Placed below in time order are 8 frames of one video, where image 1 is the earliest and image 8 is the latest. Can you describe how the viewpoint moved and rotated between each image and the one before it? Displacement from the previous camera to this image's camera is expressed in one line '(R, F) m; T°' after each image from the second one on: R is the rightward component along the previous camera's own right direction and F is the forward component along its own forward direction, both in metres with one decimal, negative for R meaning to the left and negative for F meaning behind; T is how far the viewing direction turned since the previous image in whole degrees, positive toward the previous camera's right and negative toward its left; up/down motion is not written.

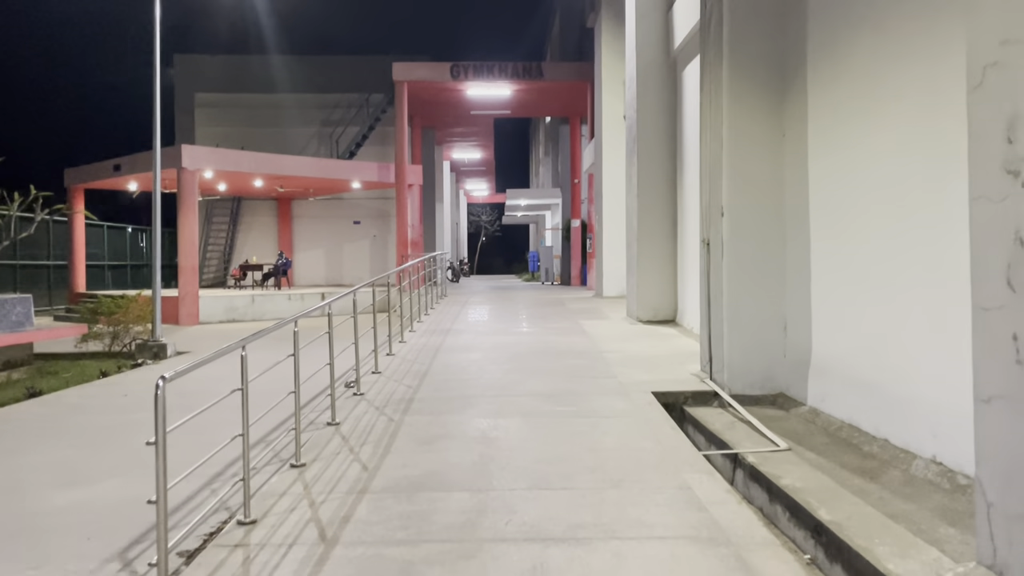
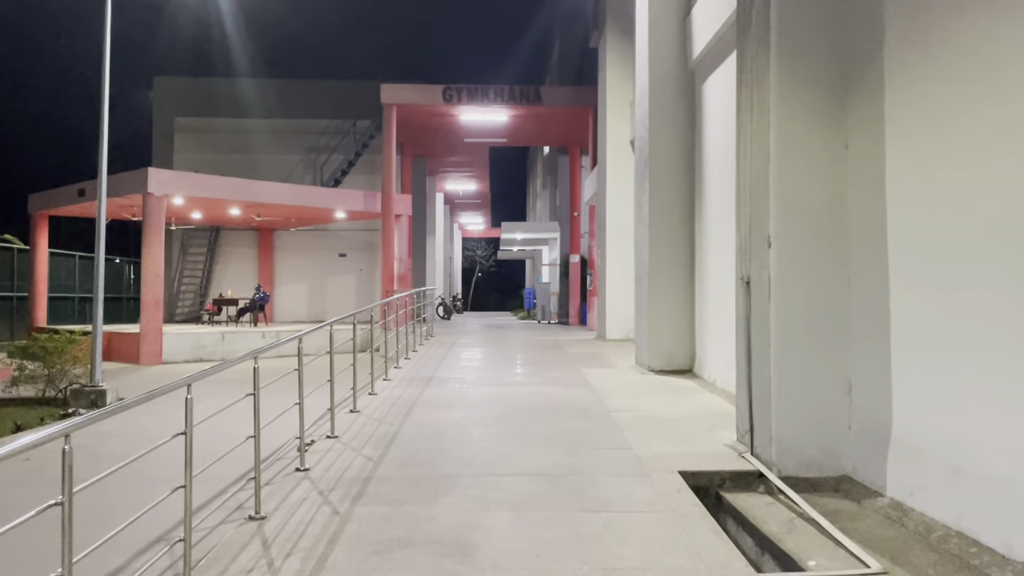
(0.0, +1.2) m; 0°
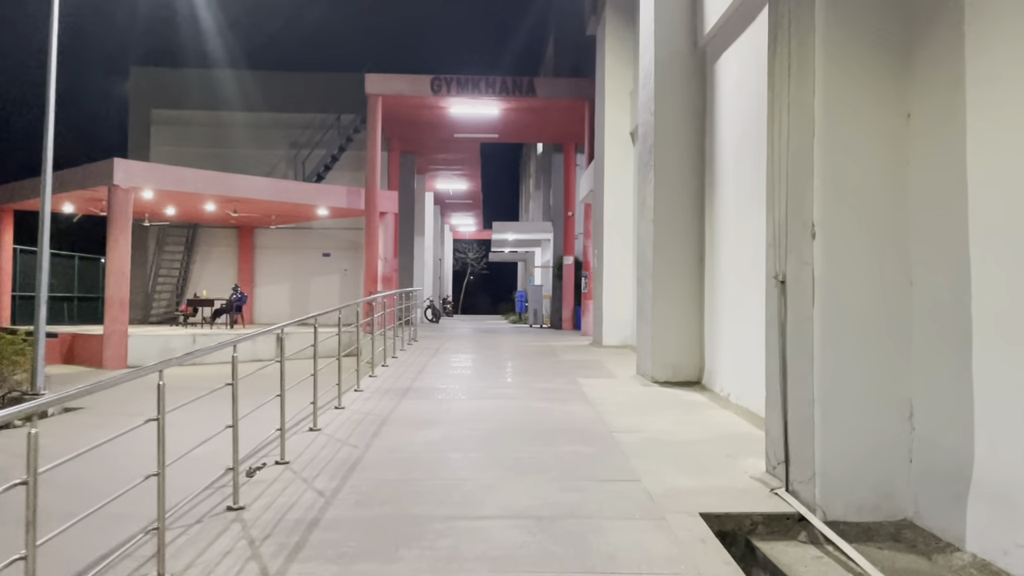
(0.0, +0.8) m; +1°
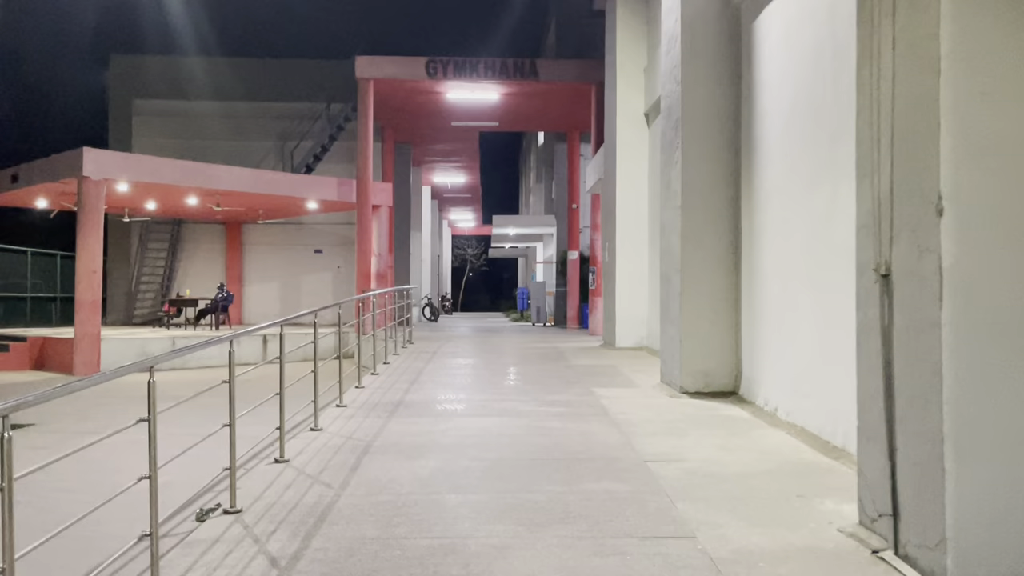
(-0.1, +0.9) m; 0°
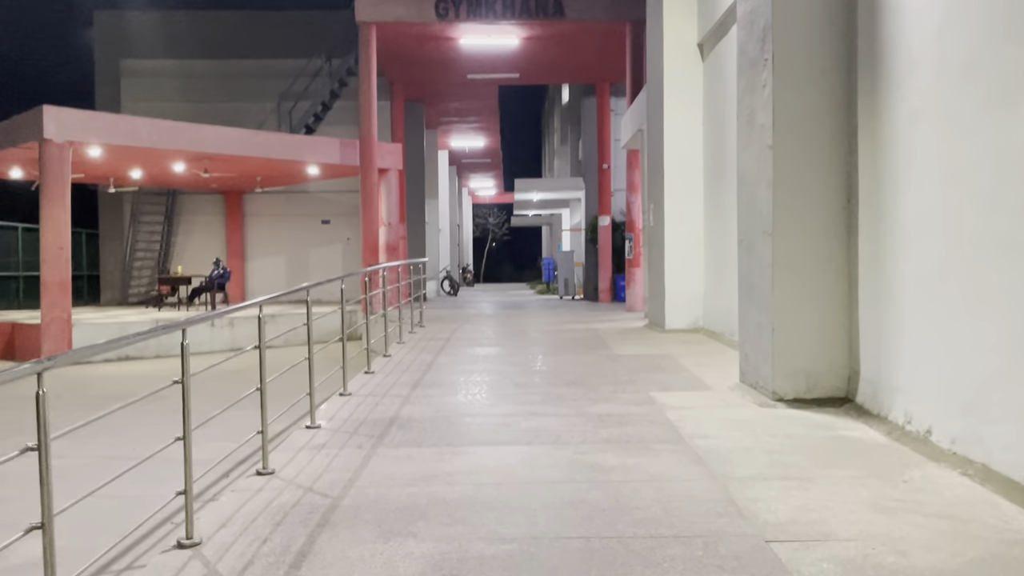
(0.0, +1.6) m; -2°
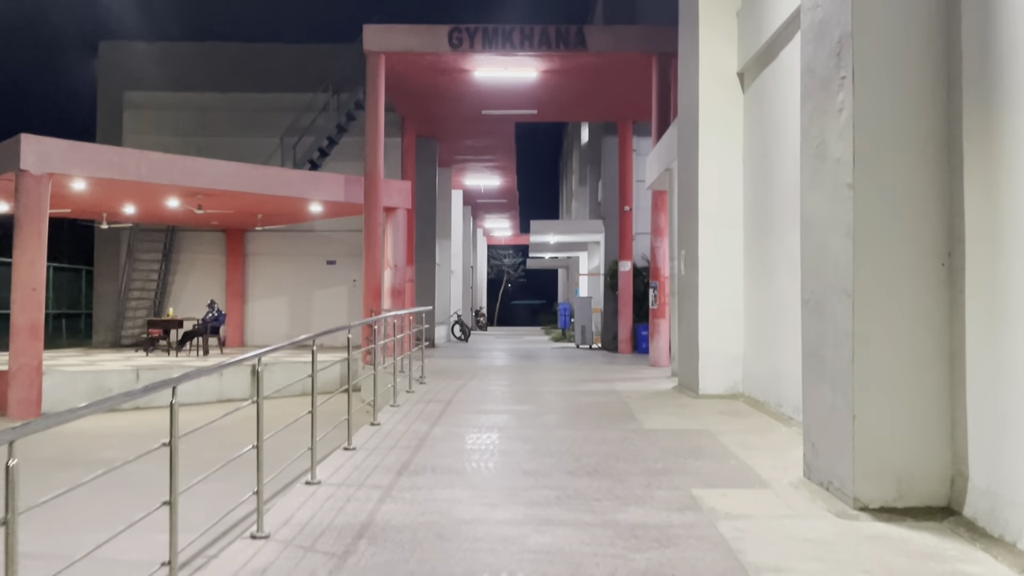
(0.0, +0.9) m; -1°
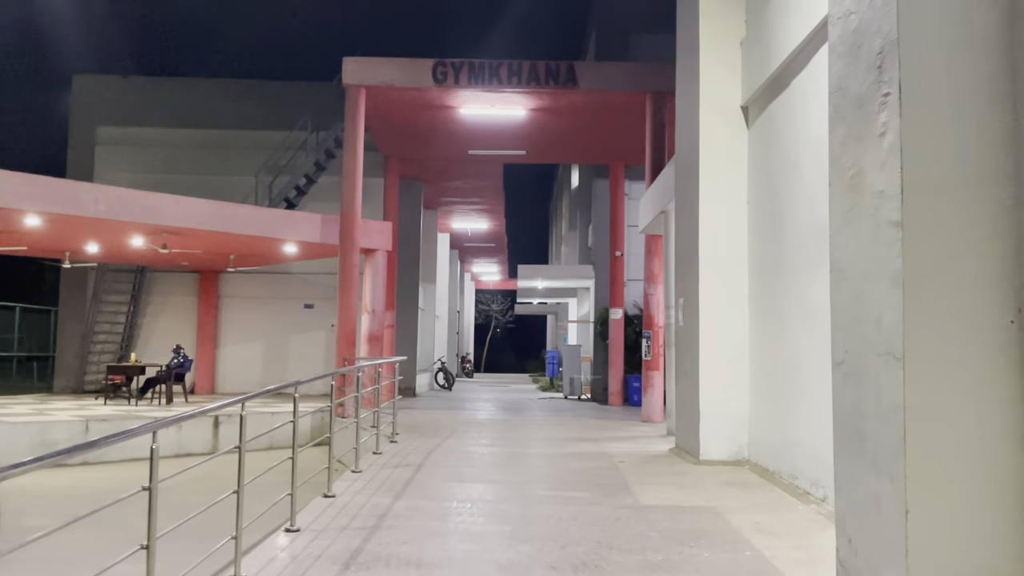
(+0.1, +0.7) m; +1°
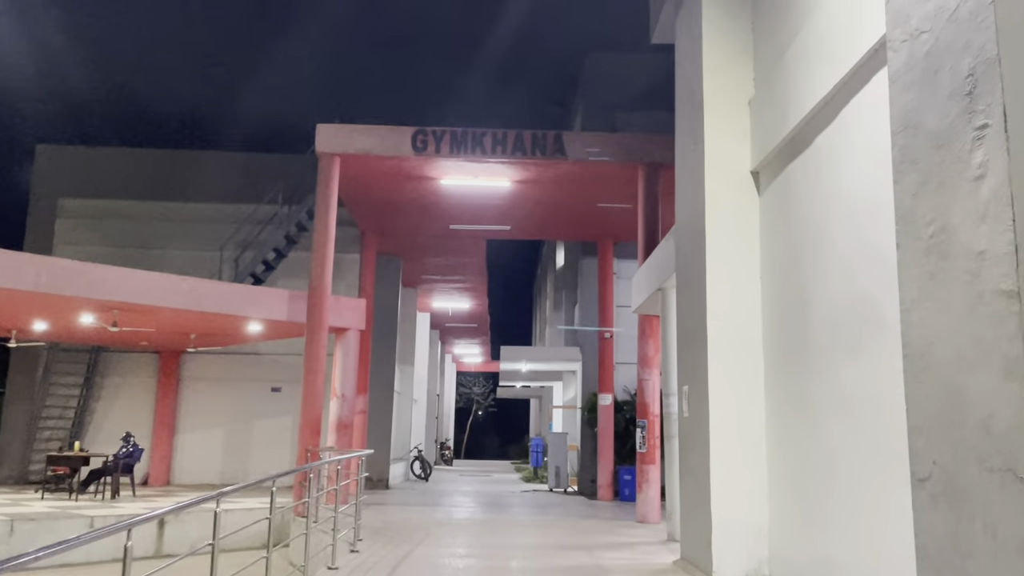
(0.0, +0.8) m; +1°
